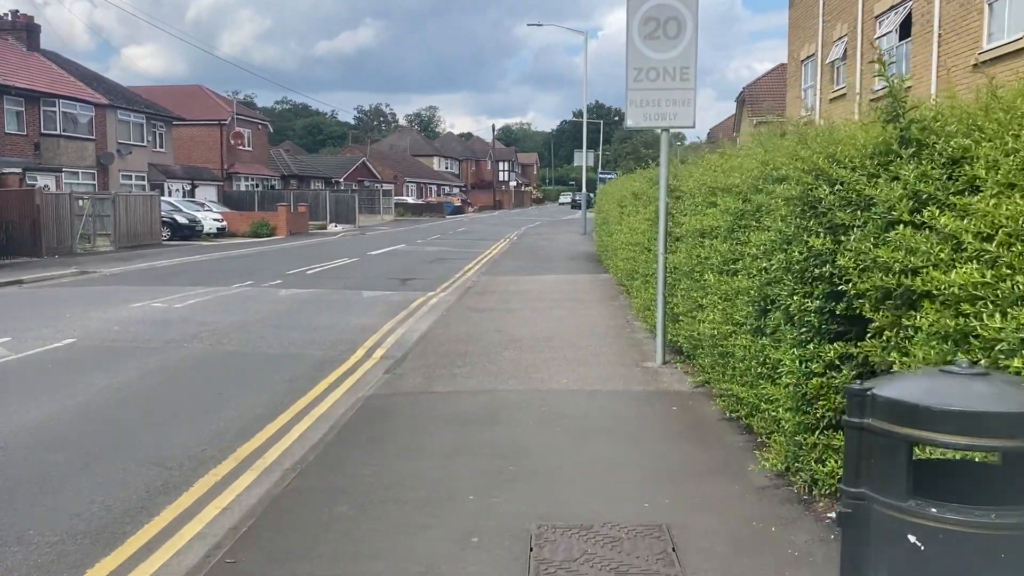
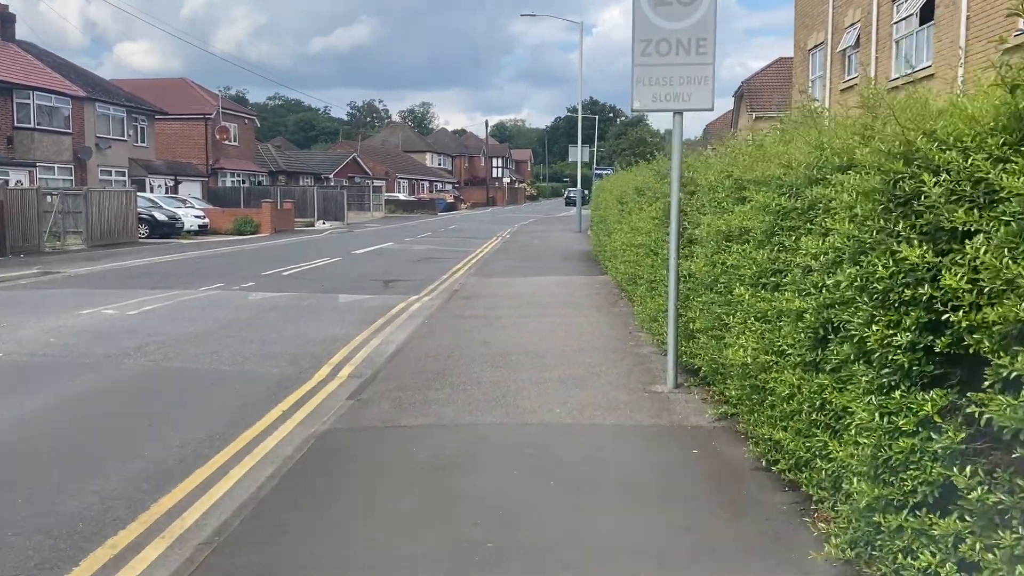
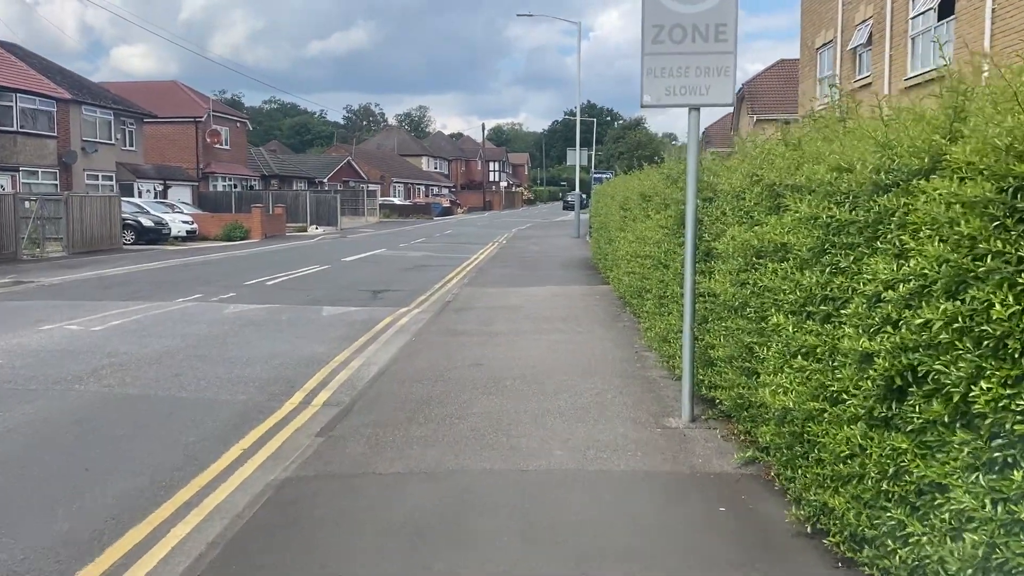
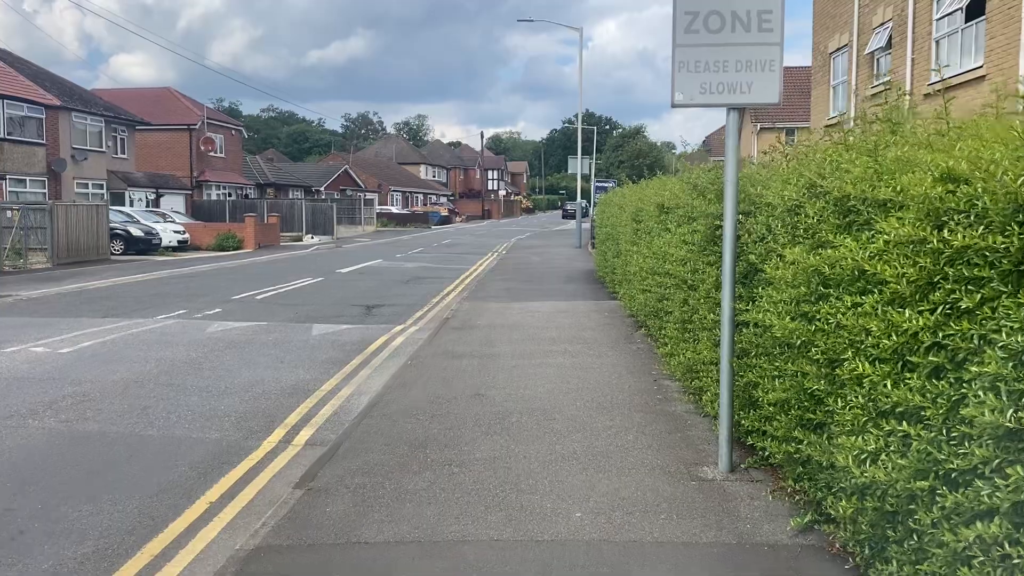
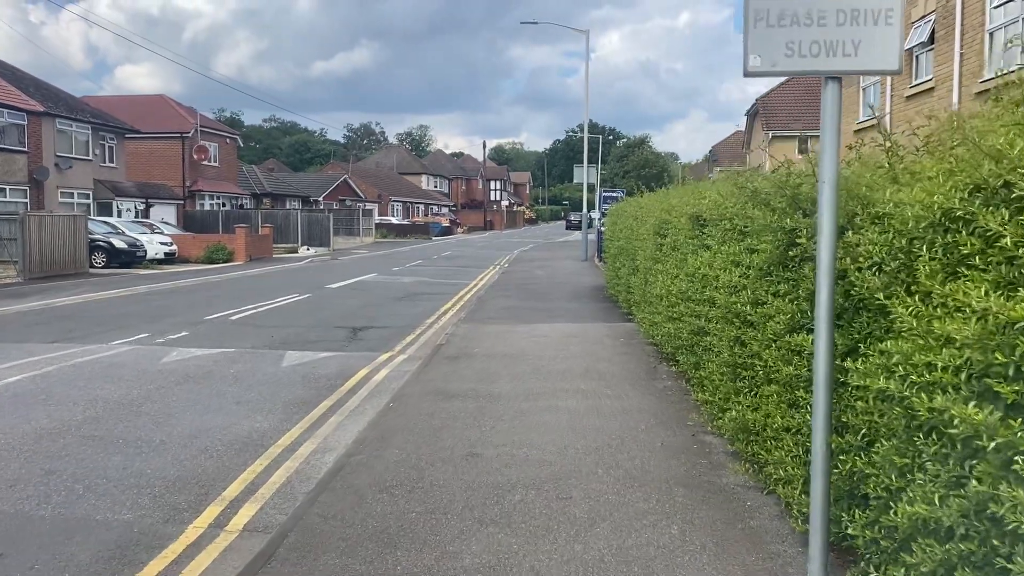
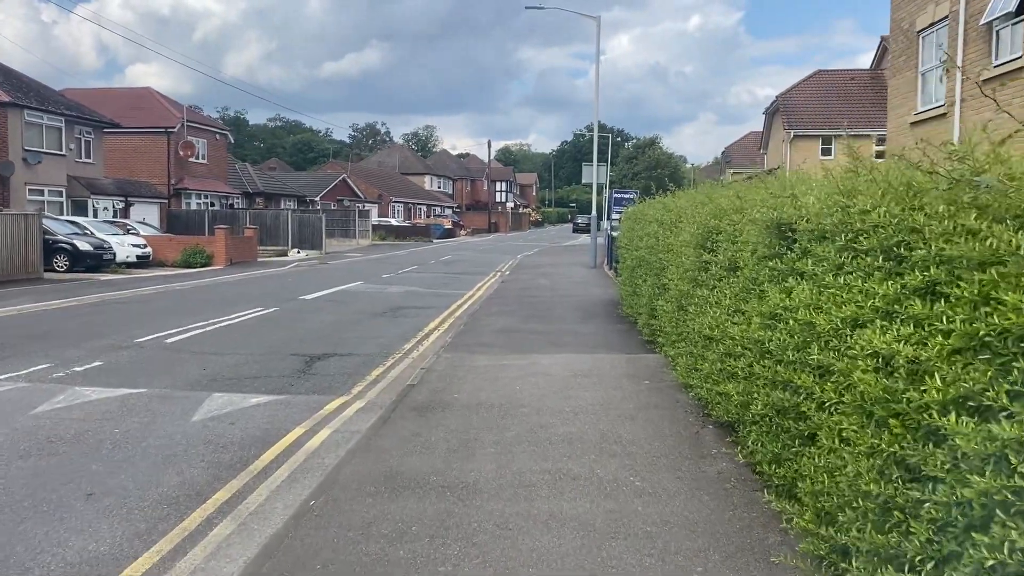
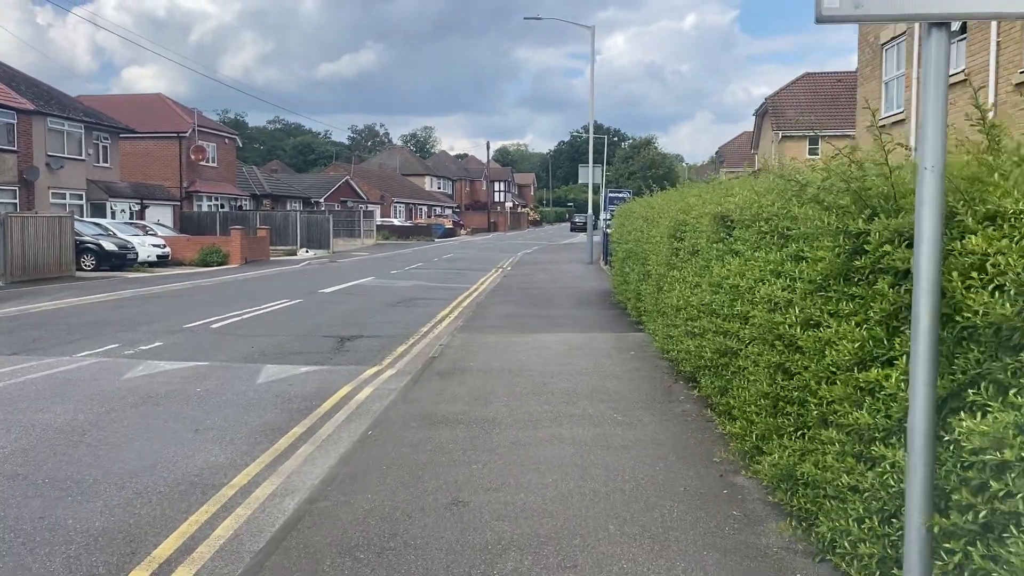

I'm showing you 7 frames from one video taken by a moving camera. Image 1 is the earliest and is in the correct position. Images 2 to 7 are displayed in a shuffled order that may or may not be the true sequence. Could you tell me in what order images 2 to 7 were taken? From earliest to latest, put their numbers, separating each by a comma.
2, 3, 4, 5, 7, 6
